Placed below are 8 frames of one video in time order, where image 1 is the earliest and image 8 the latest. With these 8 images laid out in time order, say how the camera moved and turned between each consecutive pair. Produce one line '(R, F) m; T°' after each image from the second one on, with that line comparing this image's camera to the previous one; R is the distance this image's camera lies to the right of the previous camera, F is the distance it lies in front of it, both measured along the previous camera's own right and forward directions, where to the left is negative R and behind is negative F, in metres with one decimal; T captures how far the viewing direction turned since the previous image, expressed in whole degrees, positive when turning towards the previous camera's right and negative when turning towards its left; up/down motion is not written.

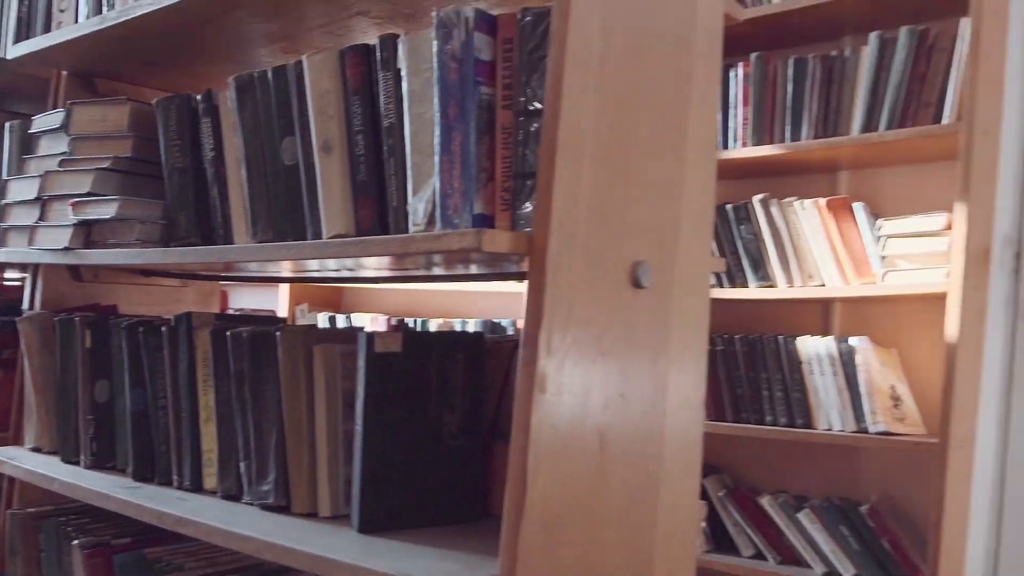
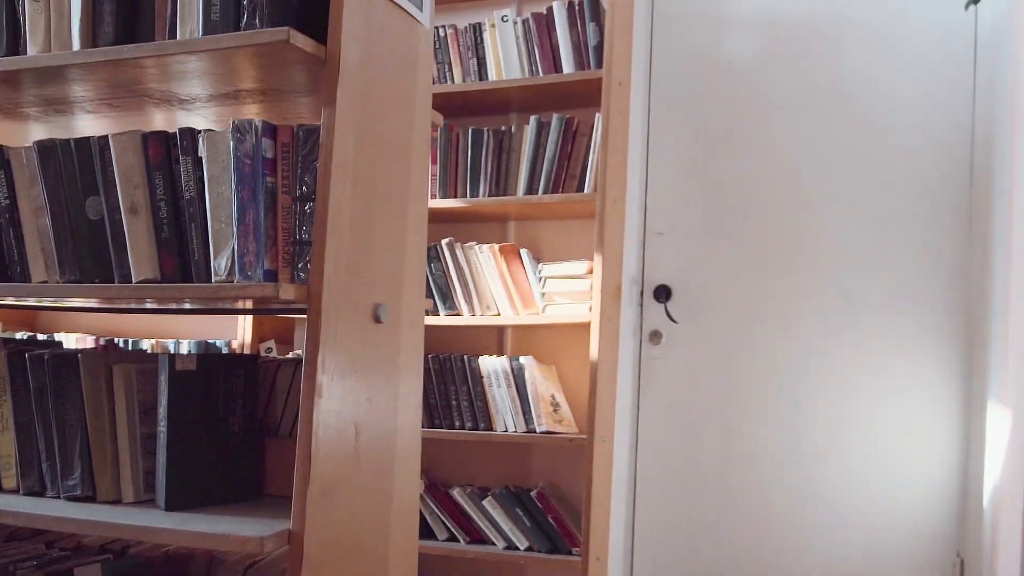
(-0.1, -0.3) m; +19°
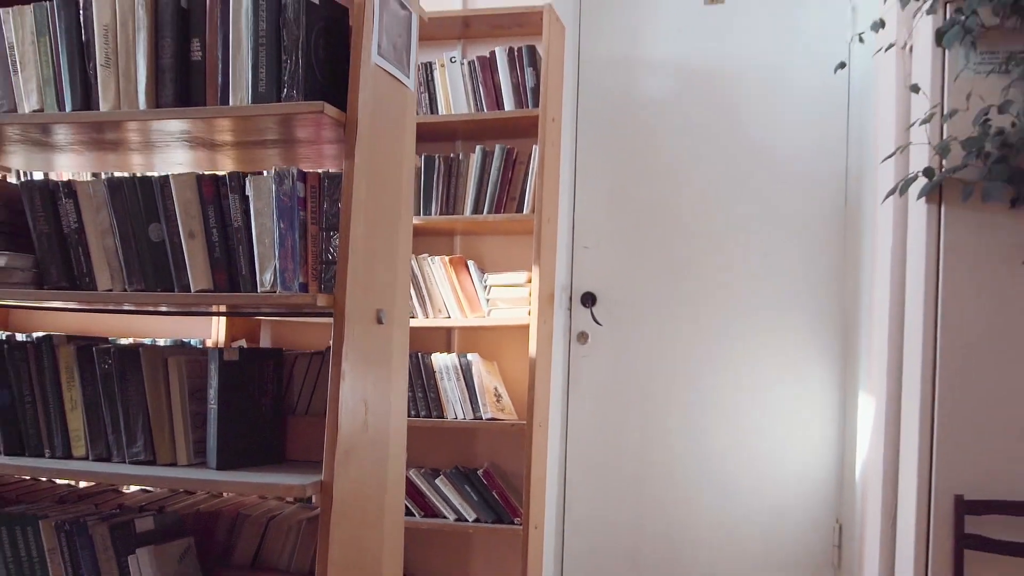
(-0.1, -0.4) m; +5°
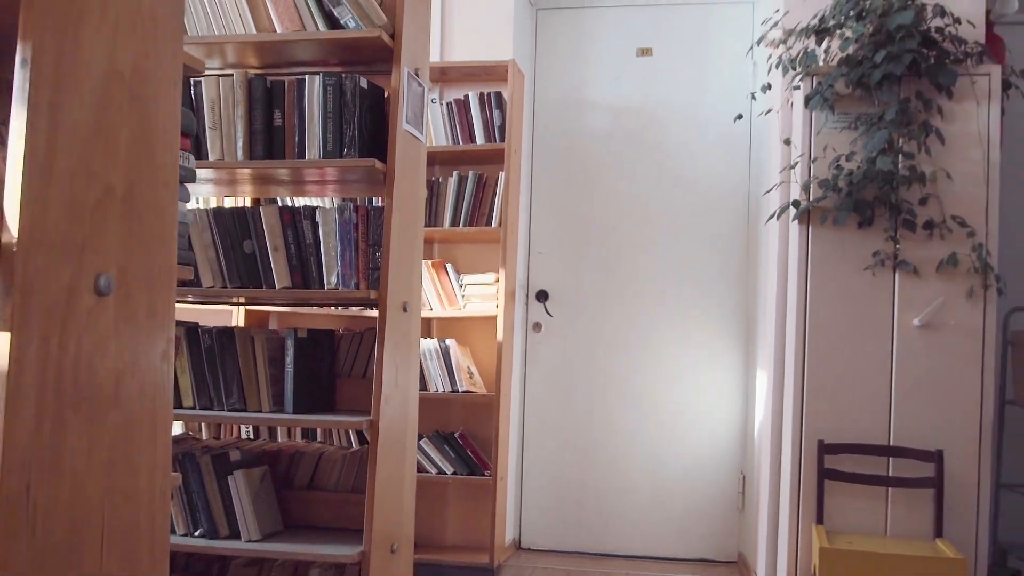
(-0.1, -0.7) m; +4°
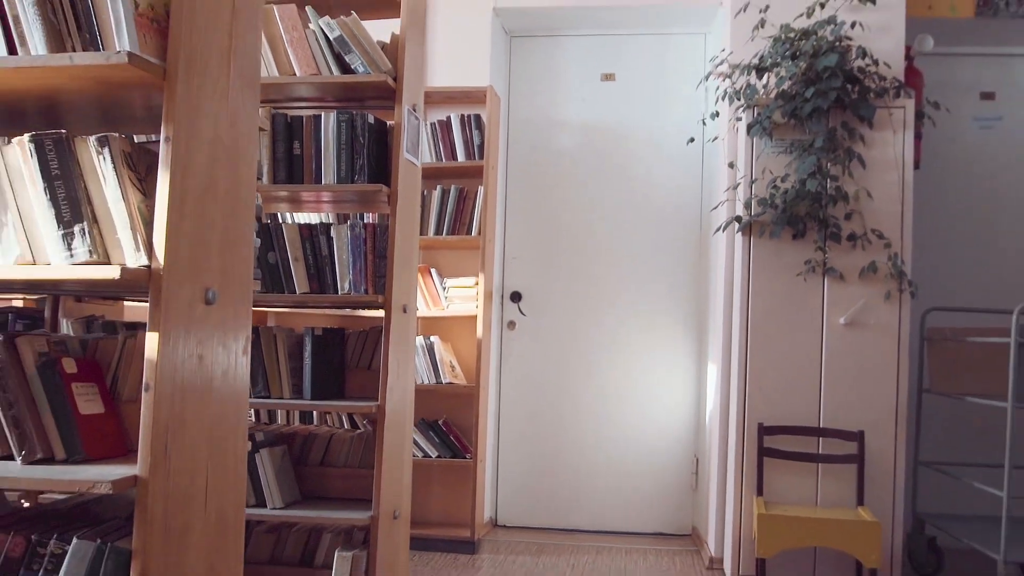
(-0.1, -0.4) m; +2°
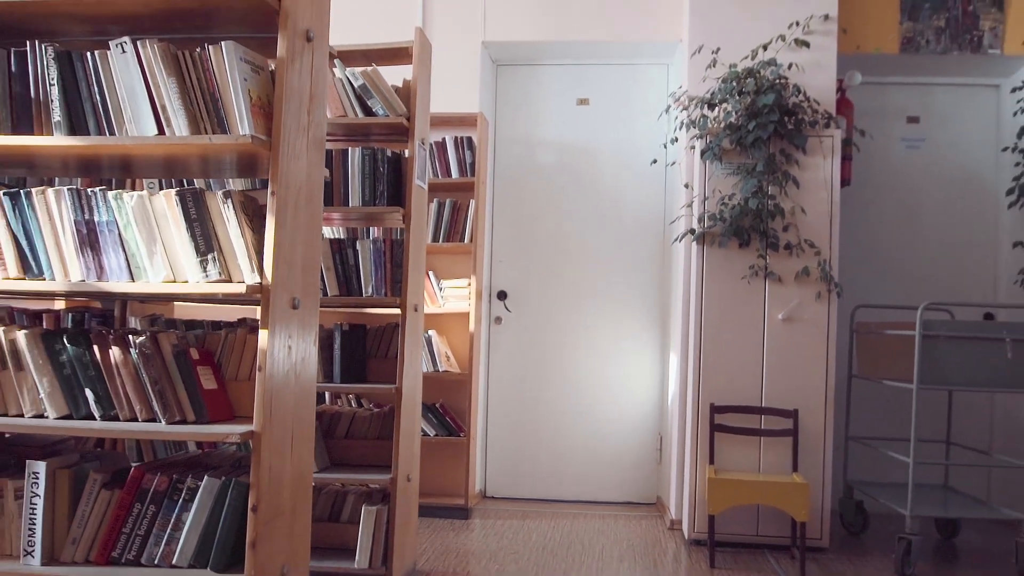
(-0.1, -0.6) m; +2°
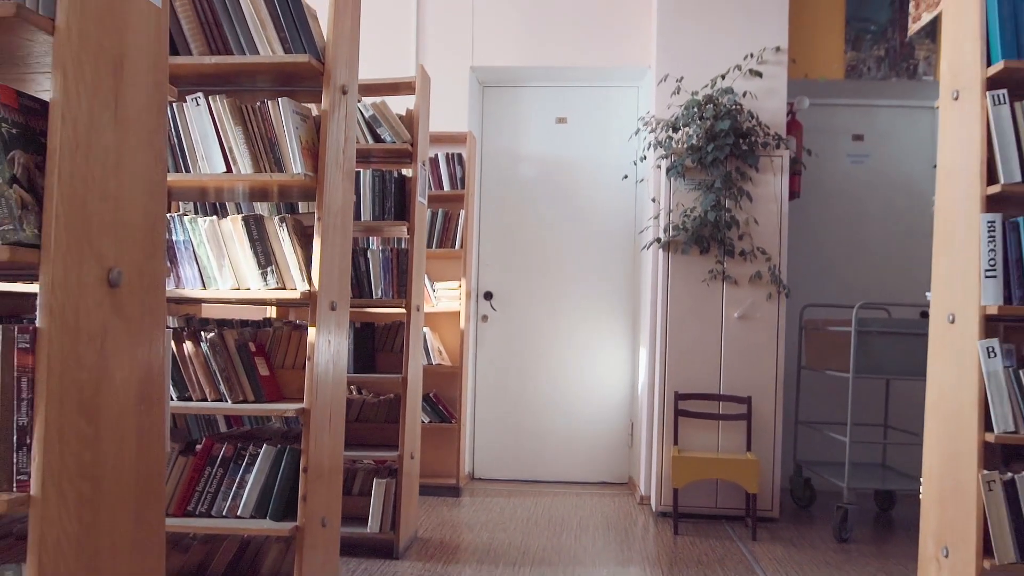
(-0.1, -0.5) m; +1°
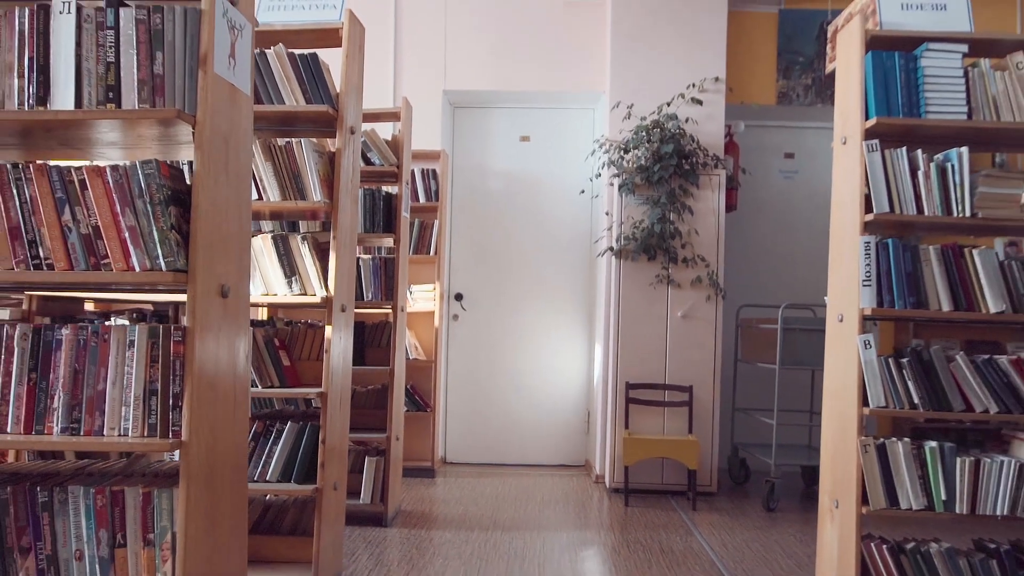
(-0.1, -0.5) m; +3°
